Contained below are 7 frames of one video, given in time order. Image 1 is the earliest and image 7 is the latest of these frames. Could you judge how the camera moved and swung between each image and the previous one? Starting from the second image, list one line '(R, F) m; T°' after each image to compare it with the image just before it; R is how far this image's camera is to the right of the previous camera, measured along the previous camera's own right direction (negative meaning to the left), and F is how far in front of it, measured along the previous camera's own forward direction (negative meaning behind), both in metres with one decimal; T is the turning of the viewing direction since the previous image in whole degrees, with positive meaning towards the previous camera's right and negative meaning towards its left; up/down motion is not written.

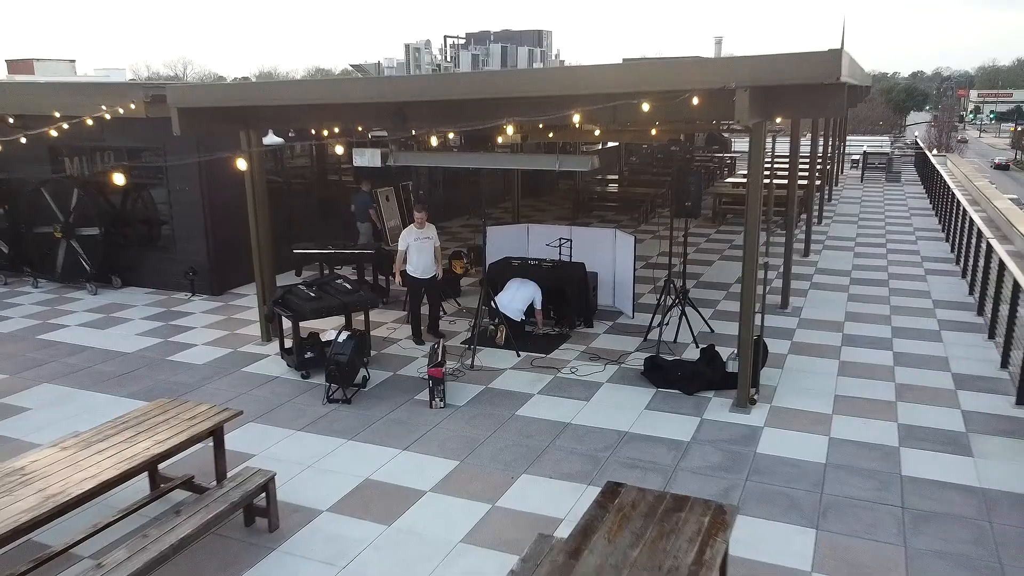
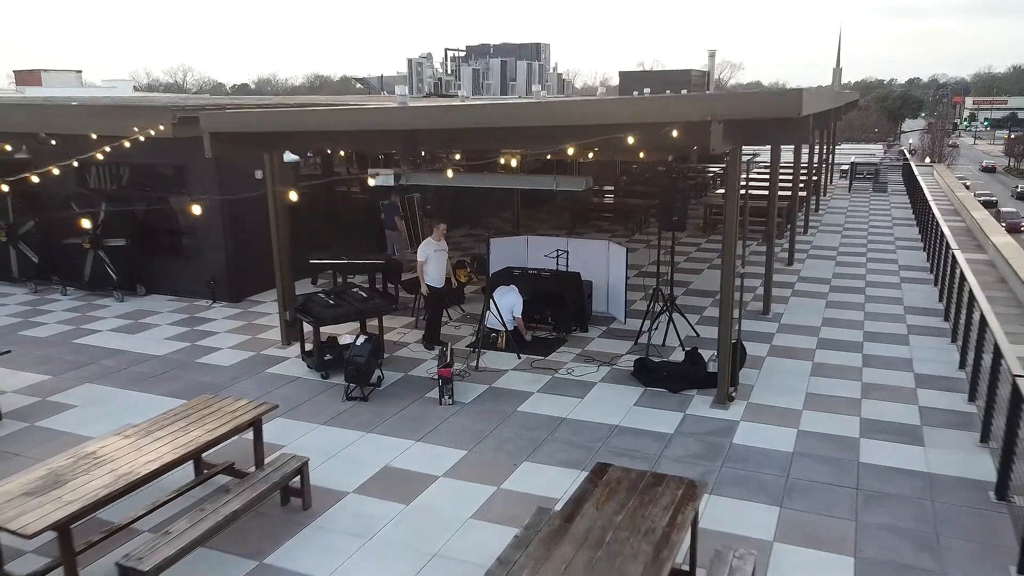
(0.0, -0.6) m; 0°
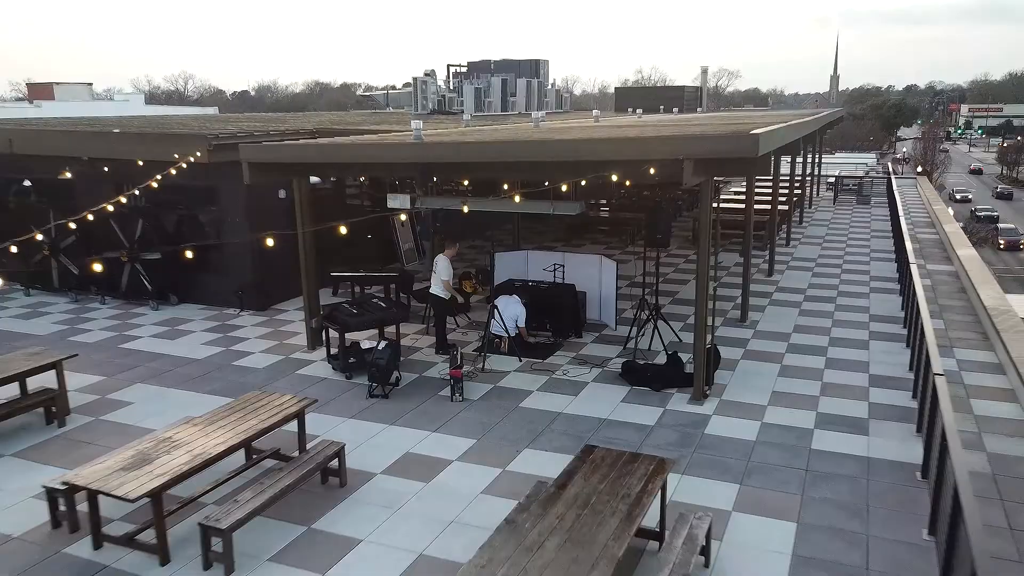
(0.0, -0.9) m; 0°
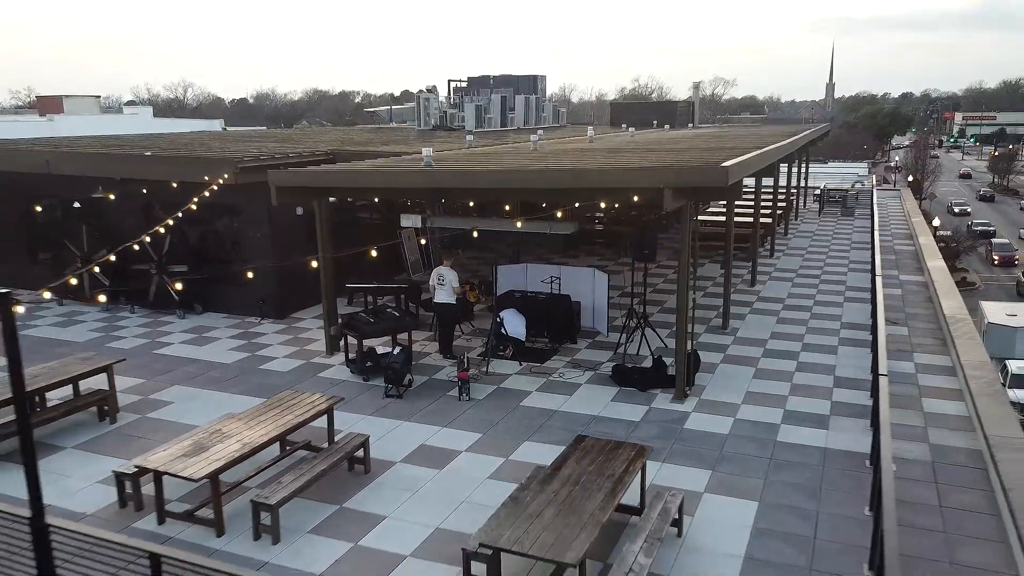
(0.0, -0.9) m; 0°
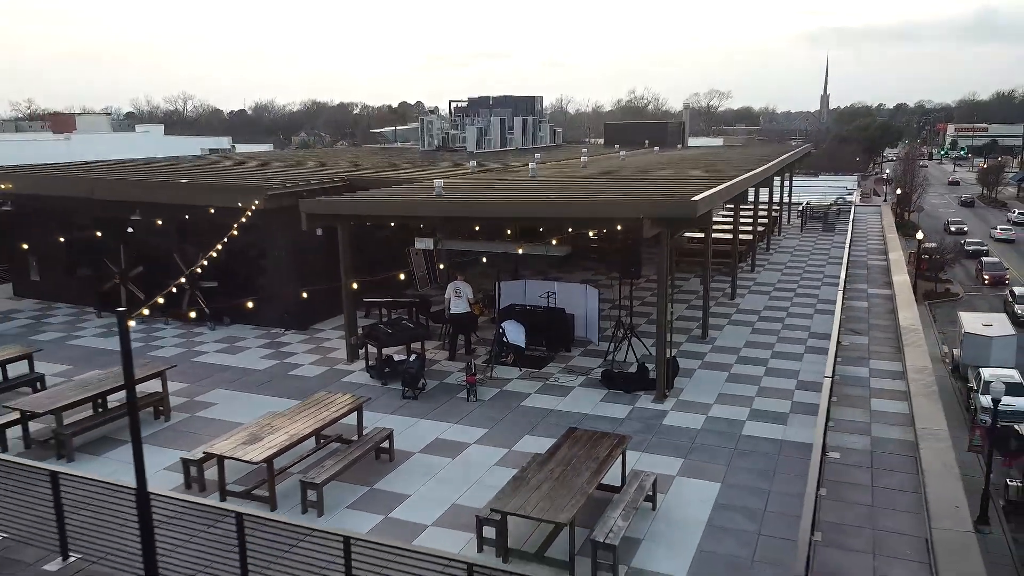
(-0.1, -1.2) m; 0°
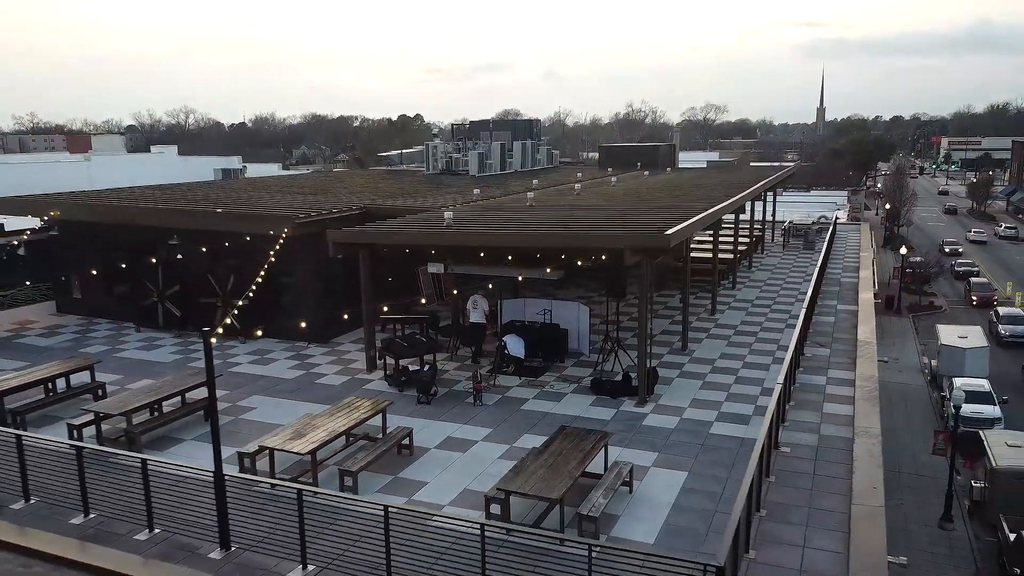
(0.0, -1.4) m; 0°
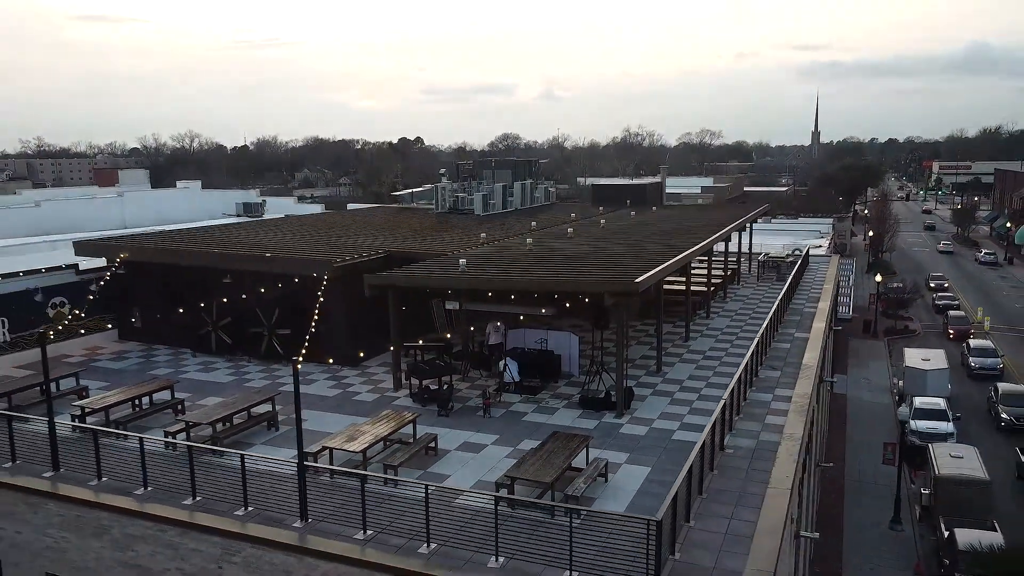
(-0.1, -2.6) m; 0°
